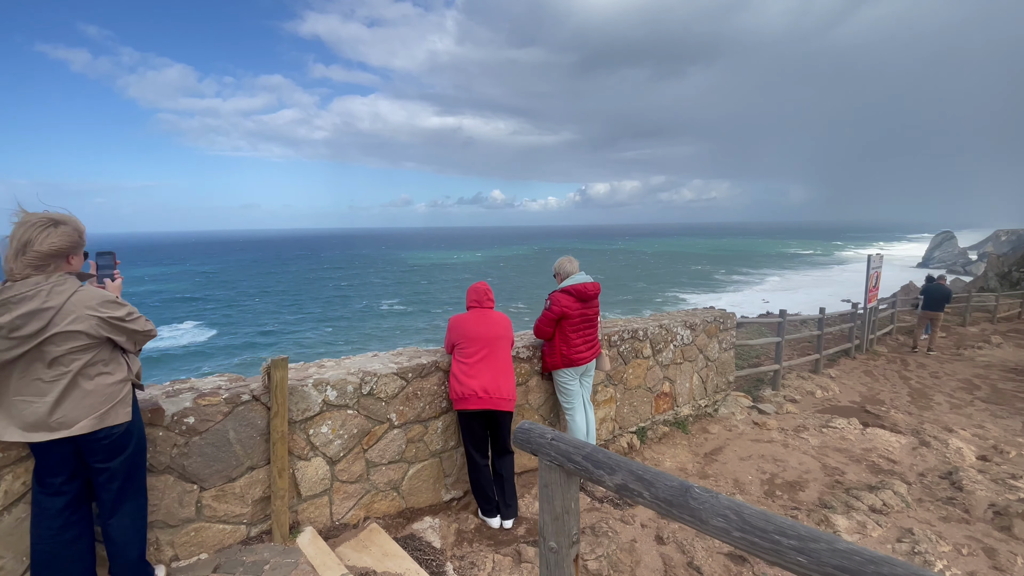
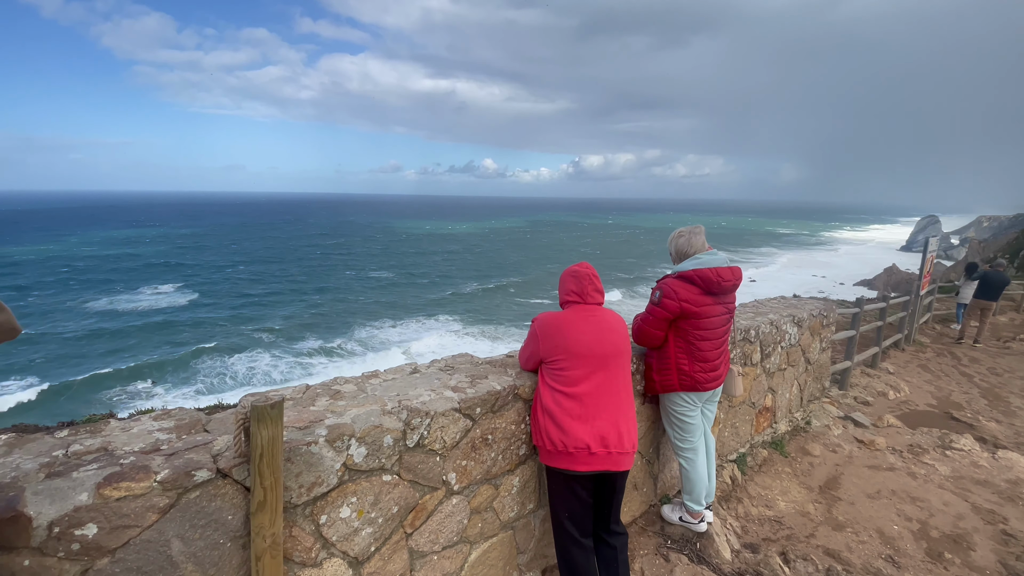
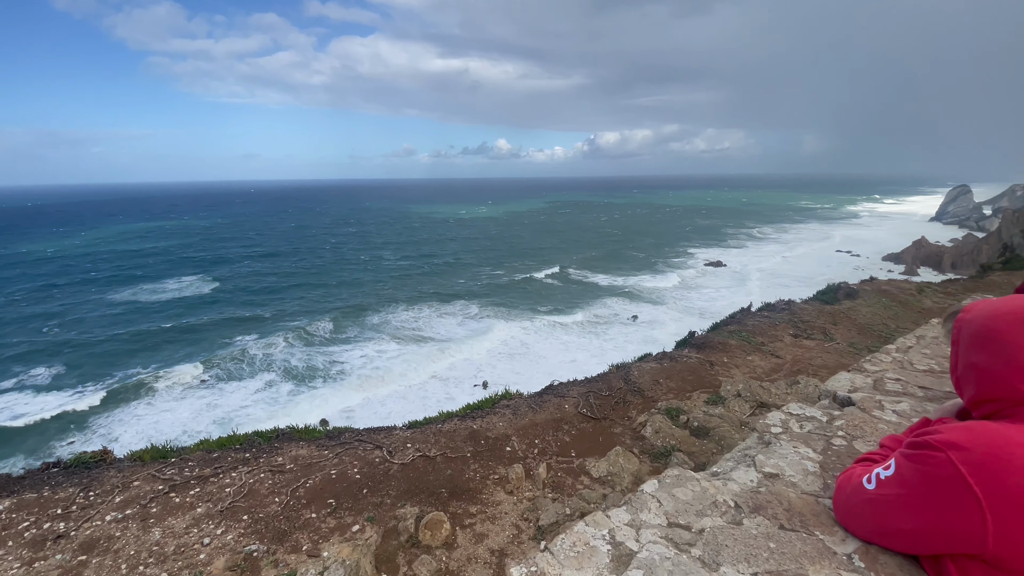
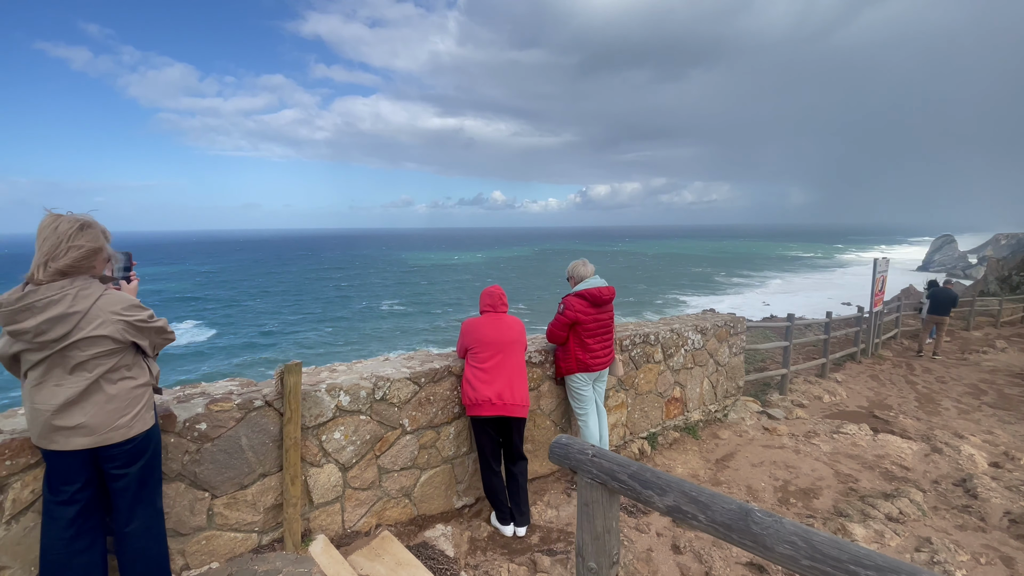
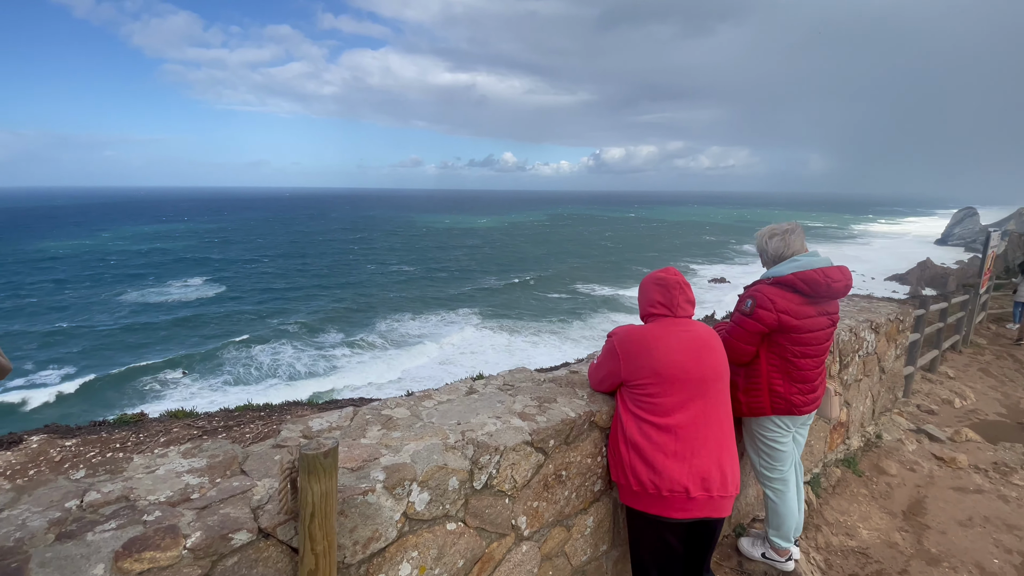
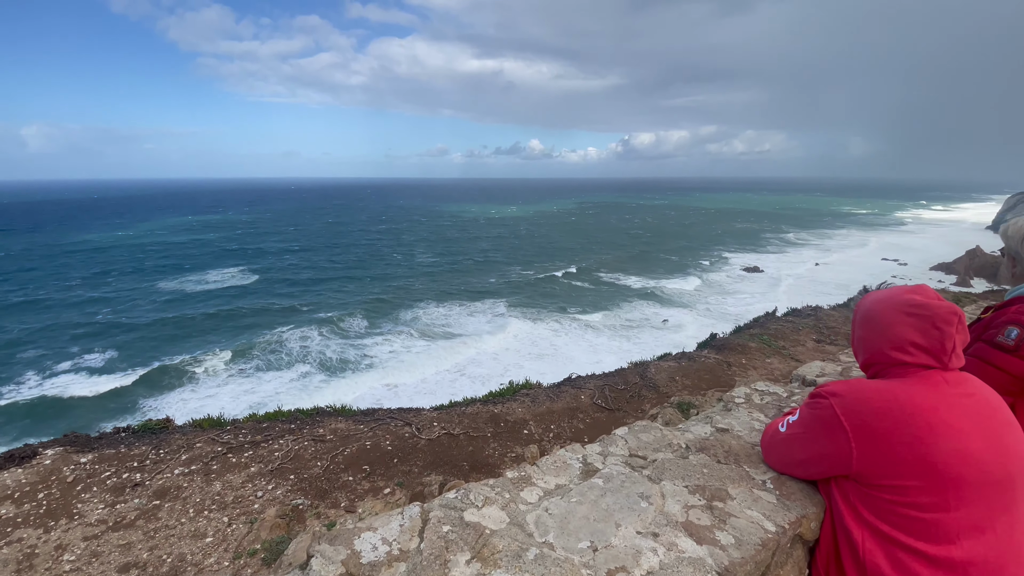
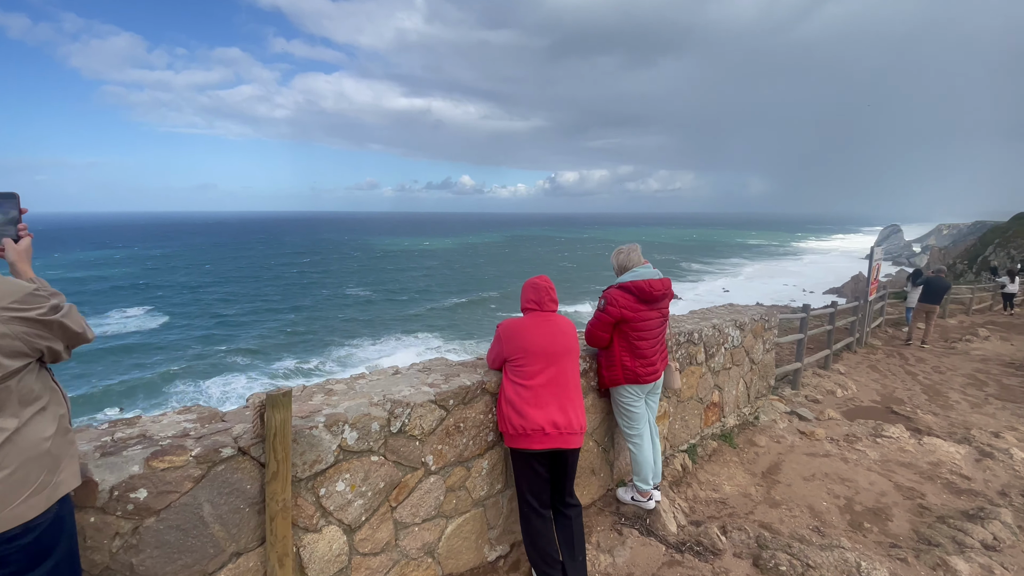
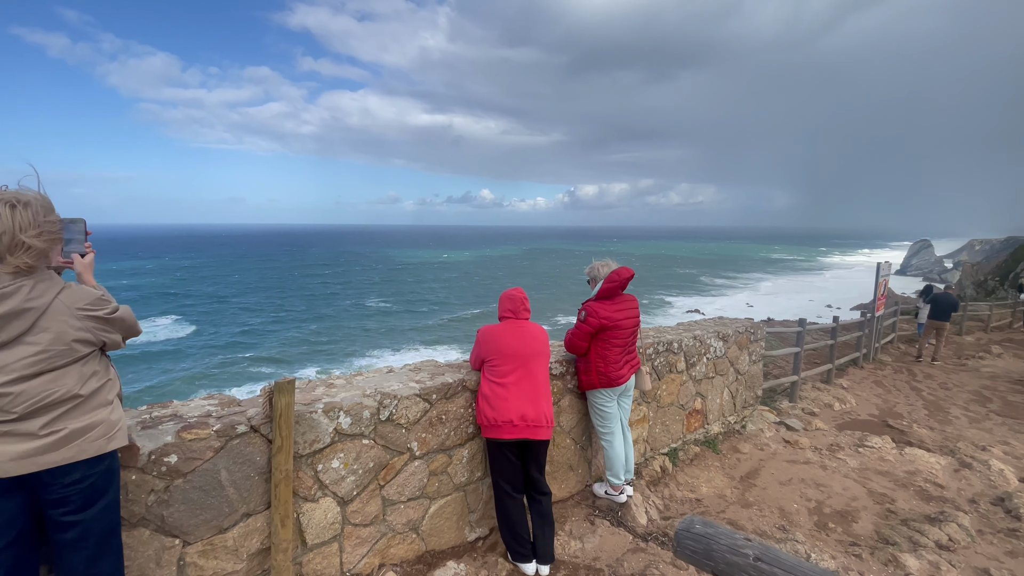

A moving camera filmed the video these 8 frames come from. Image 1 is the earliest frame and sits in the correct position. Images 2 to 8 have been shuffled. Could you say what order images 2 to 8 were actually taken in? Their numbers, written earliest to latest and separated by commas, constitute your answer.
4, 8, 7, 2, 5, 6, 3
